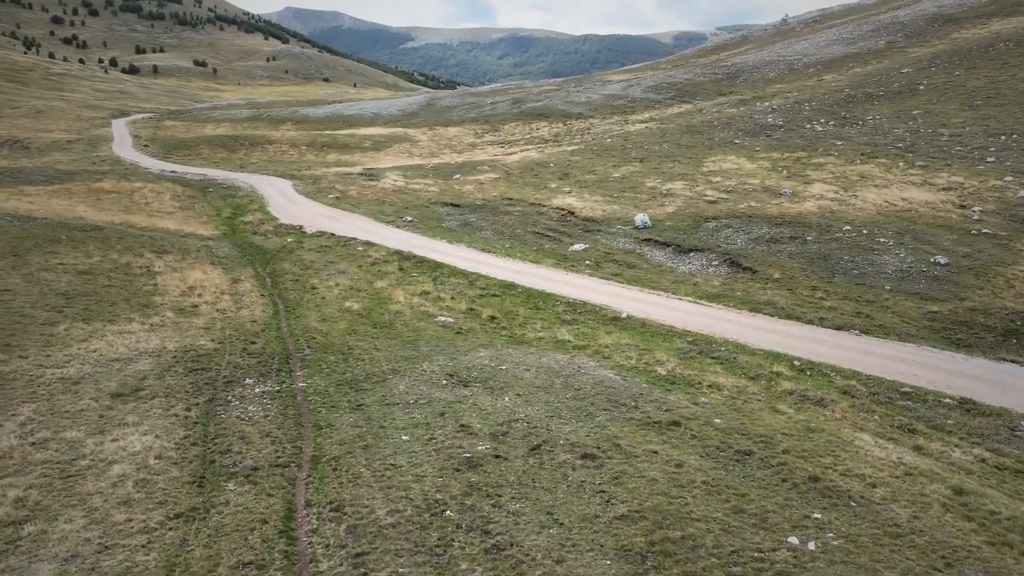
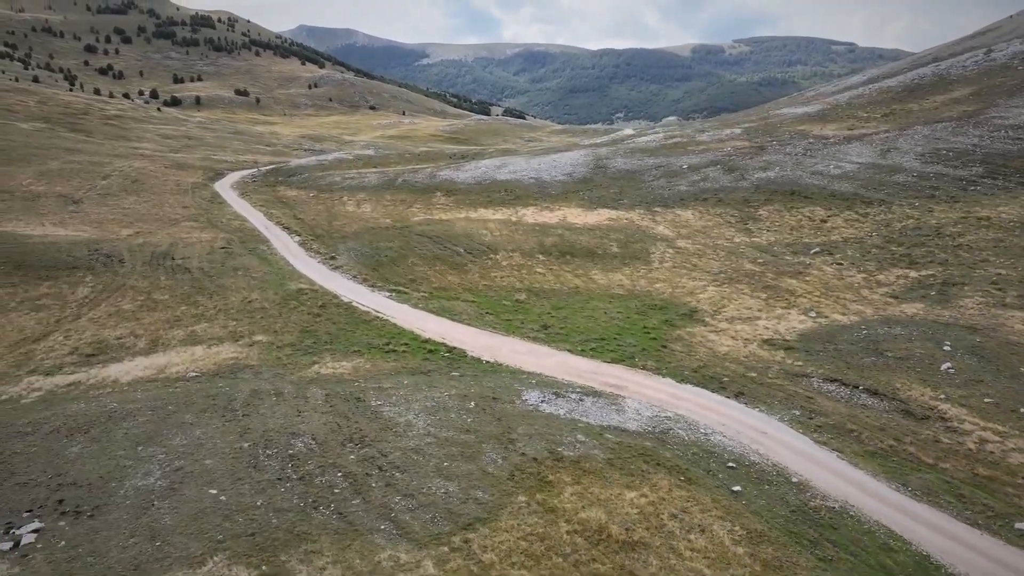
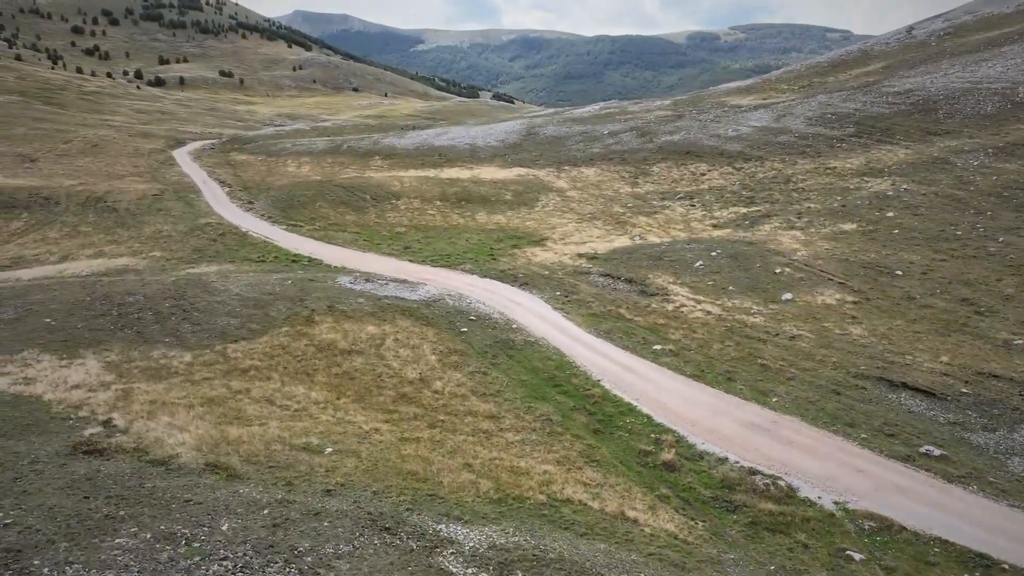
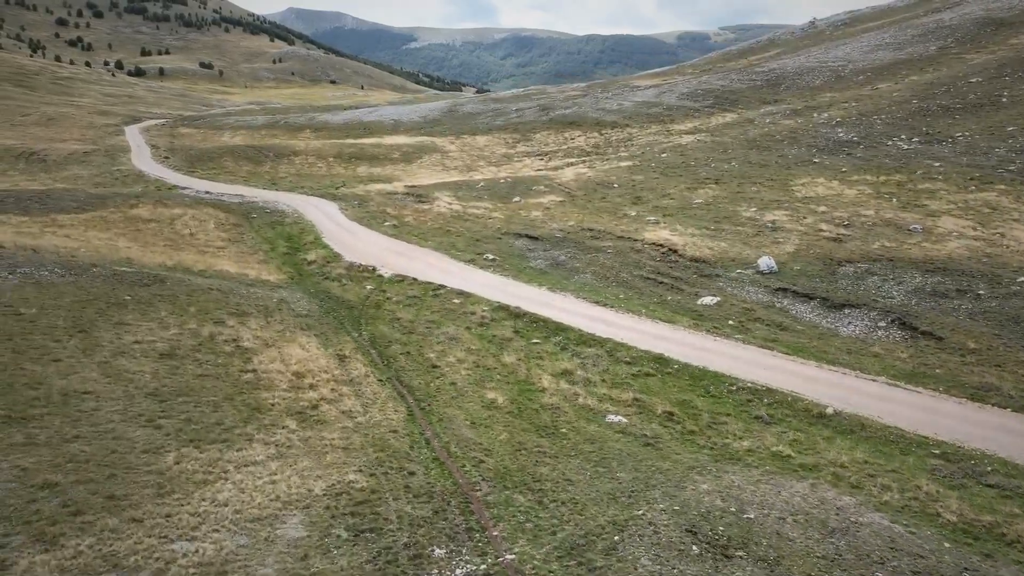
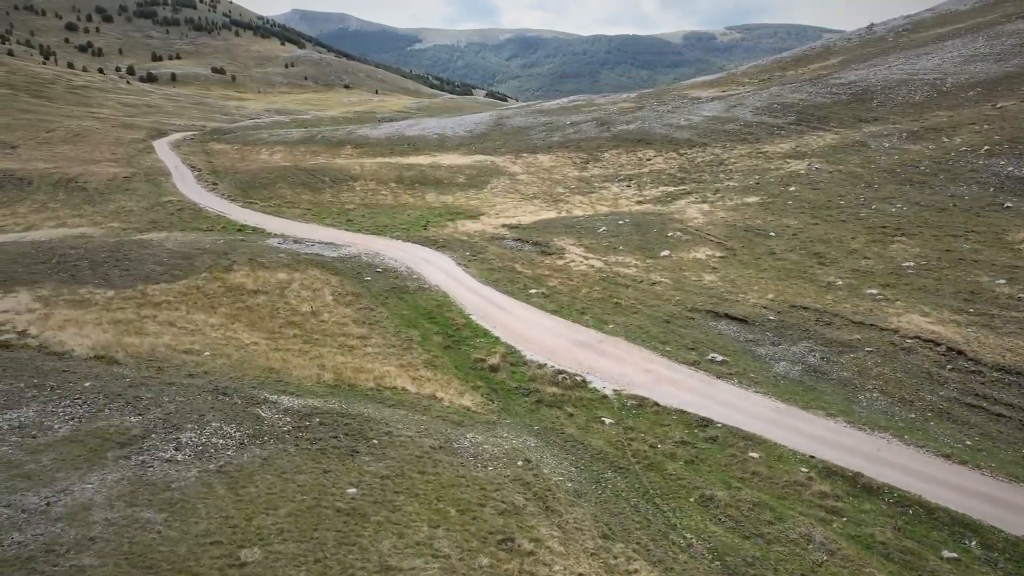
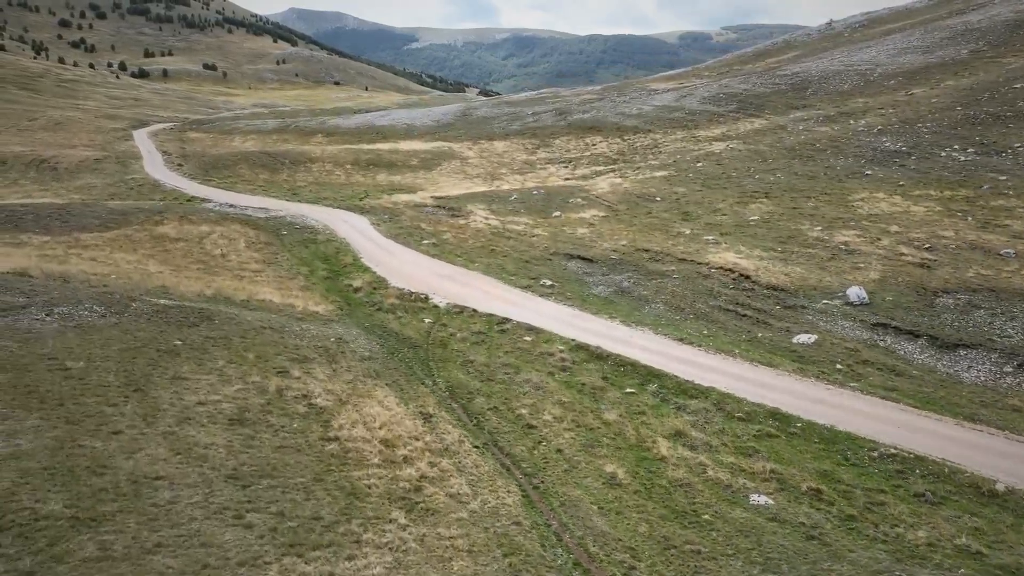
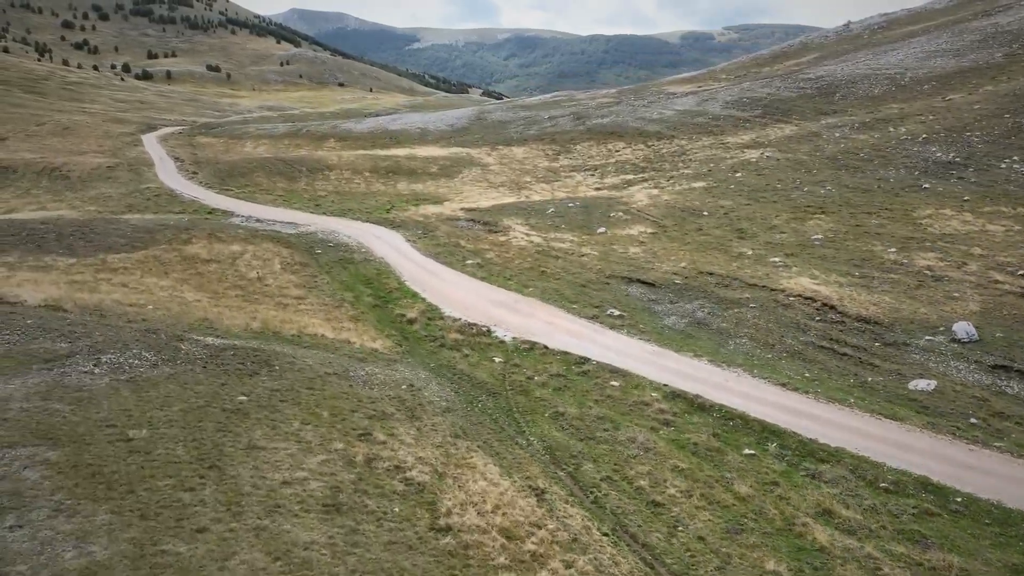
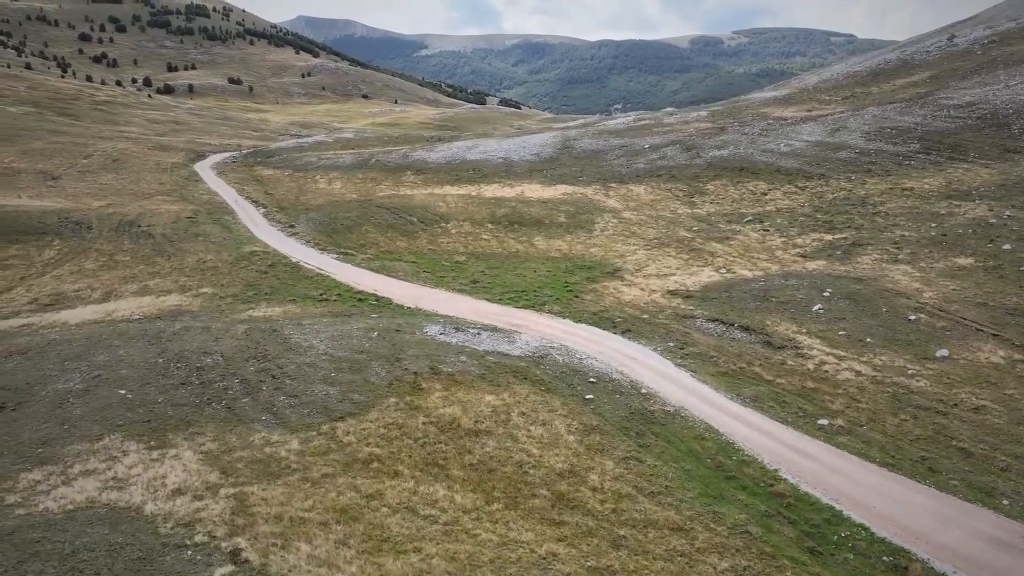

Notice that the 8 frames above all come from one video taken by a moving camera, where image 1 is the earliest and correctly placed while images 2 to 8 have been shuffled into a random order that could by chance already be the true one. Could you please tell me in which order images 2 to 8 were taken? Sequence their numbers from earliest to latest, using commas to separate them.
4, 6, 7, 5, 3, 8, 2
